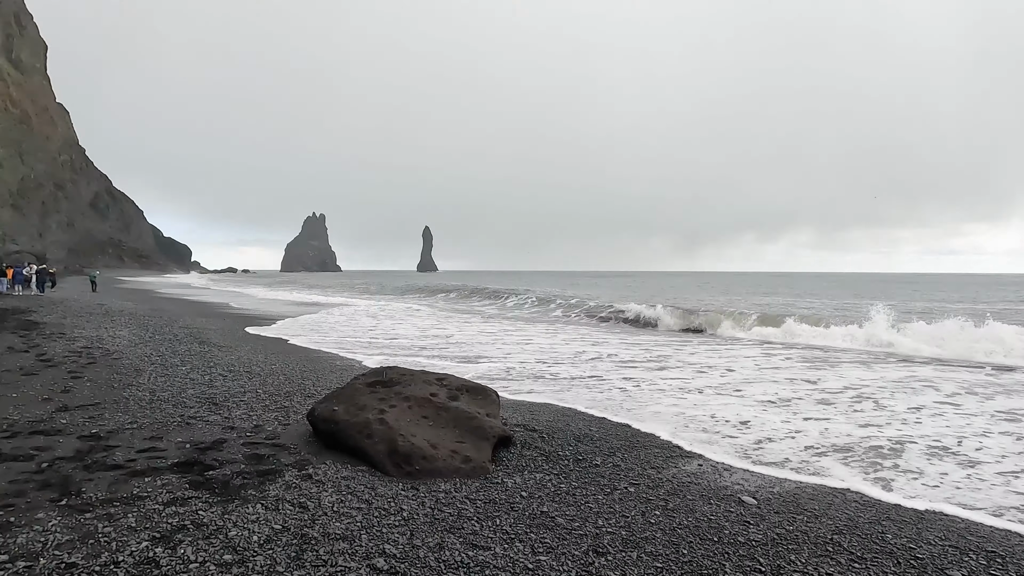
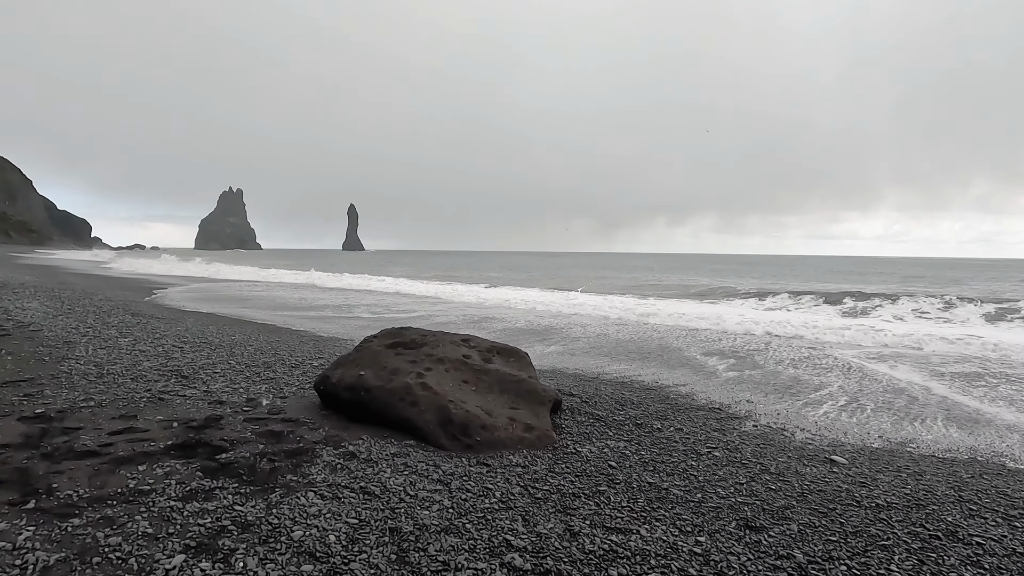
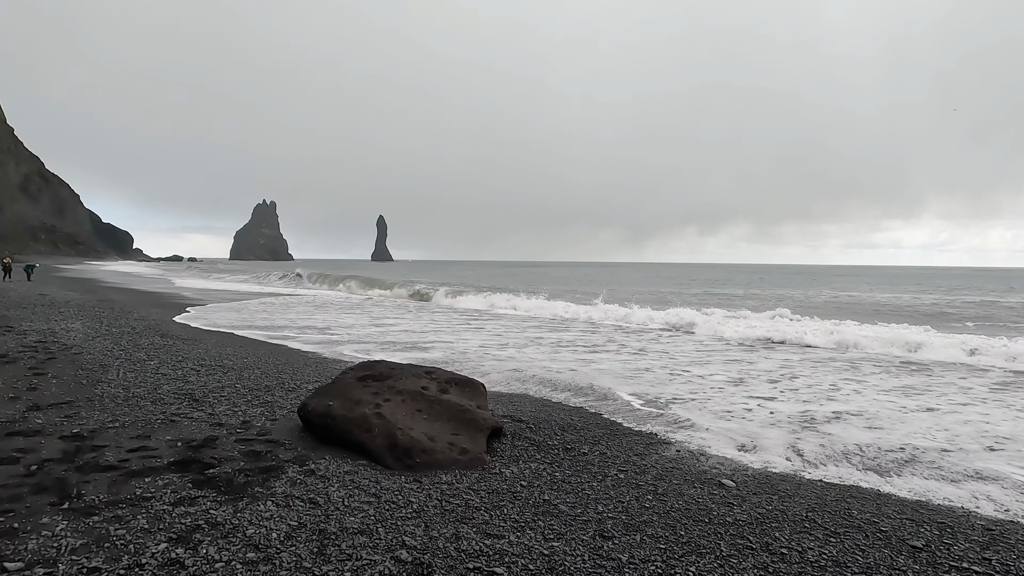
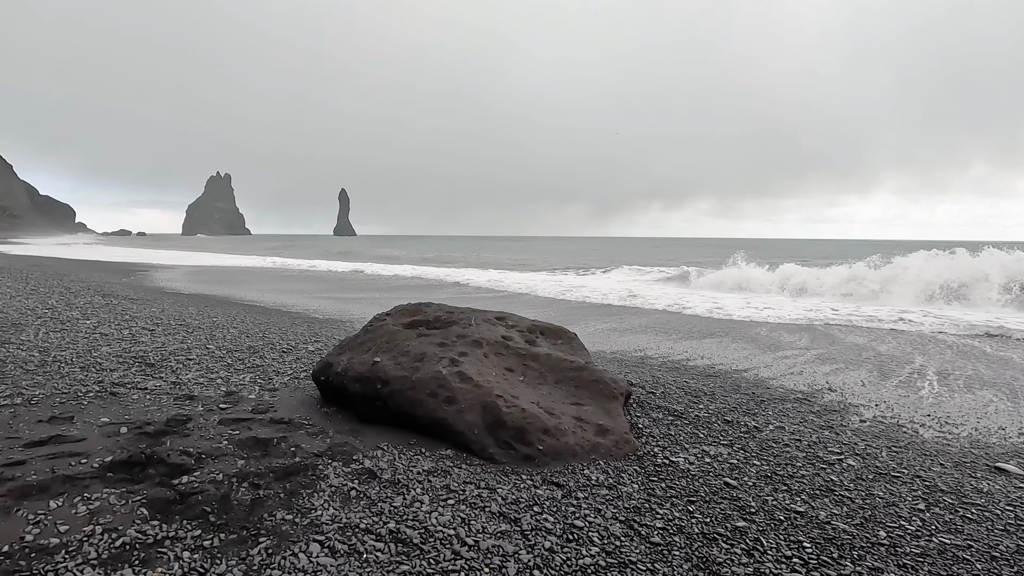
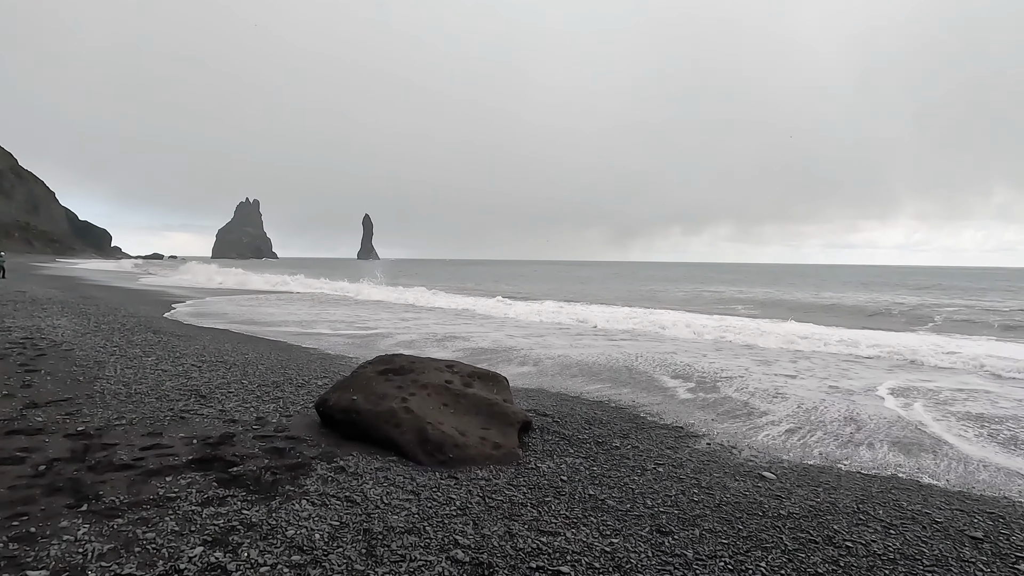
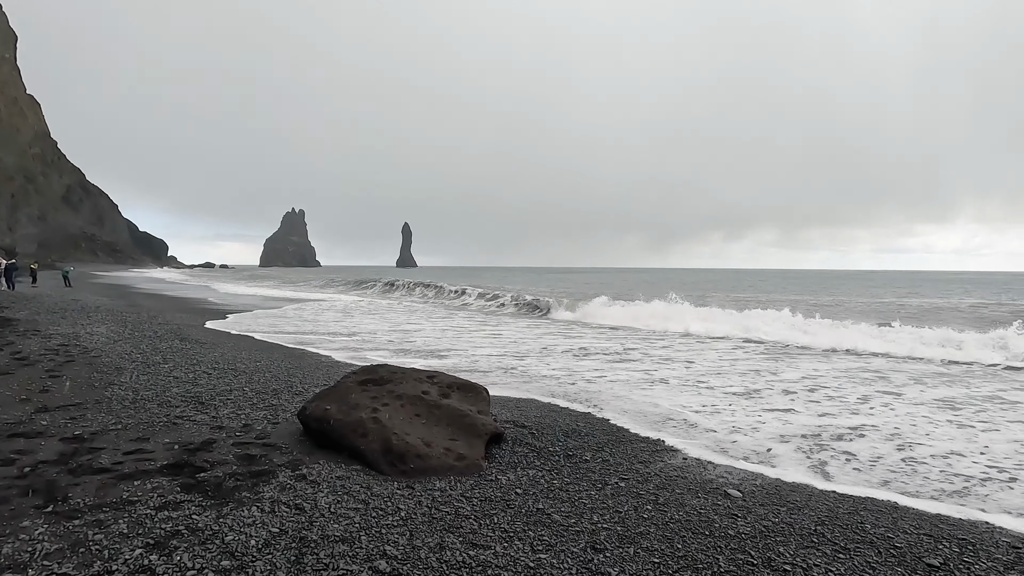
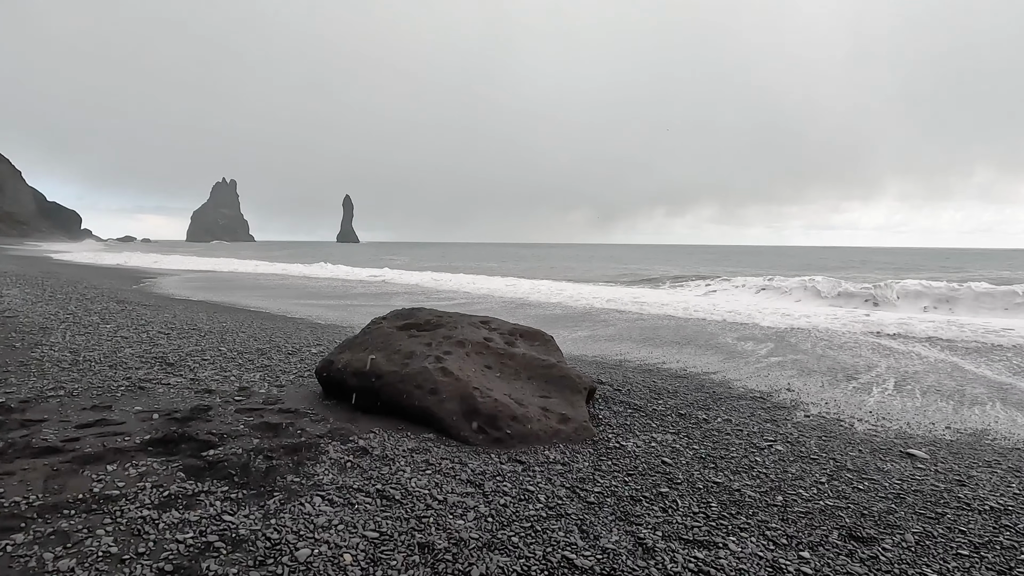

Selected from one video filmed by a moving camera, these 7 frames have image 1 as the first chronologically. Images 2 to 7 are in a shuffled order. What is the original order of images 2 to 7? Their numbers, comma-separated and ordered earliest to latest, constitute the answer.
6, 3, 5, 2, 7, 4
